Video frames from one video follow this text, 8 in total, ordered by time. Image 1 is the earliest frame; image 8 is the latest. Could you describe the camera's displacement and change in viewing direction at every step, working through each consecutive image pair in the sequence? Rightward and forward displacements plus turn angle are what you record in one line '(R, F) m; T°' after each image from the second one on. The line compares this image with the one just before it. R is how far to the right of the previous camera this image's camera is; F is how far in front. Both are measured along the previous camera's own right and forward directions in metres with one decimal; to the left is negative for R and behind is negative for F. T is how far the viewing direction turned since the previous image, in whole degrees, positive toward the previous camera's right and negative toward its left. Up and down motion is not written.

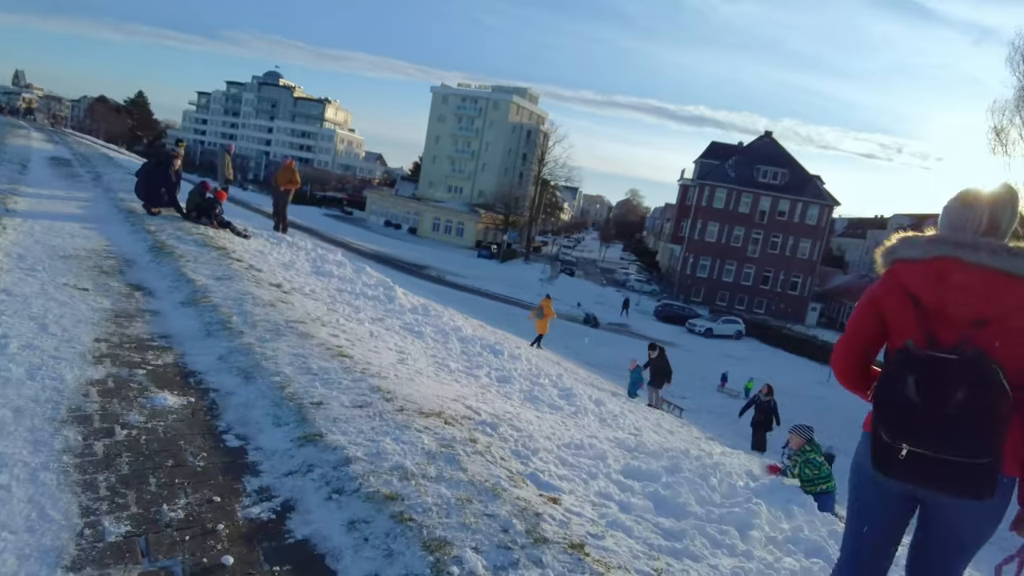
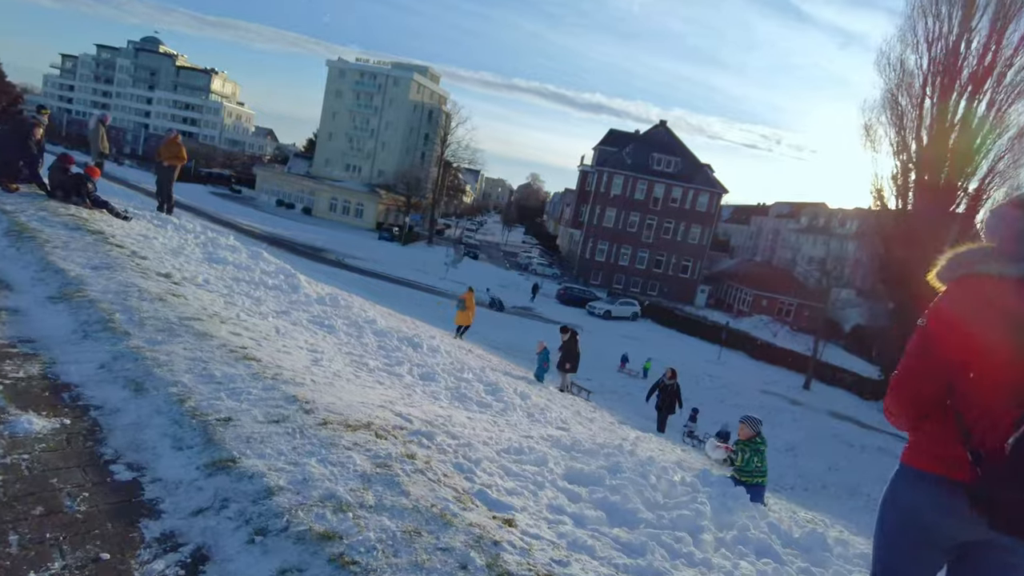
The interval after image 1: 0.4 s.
(-0.2, +0.3) m; +9°
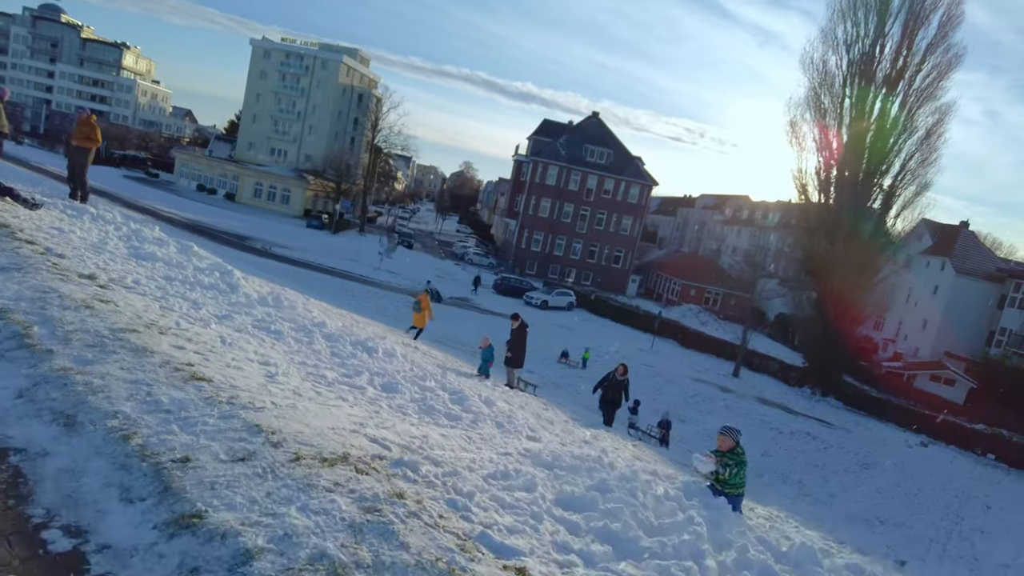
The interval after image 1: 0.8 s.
(-0.3, +0.3) m; +6°
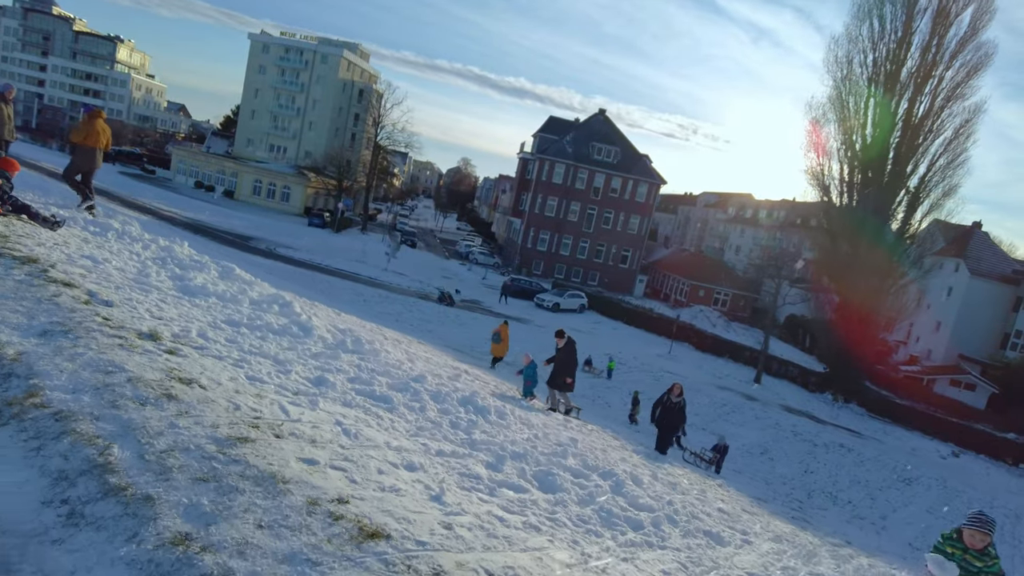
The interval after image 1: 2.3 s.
(-1.1, +1.1) m; +1°
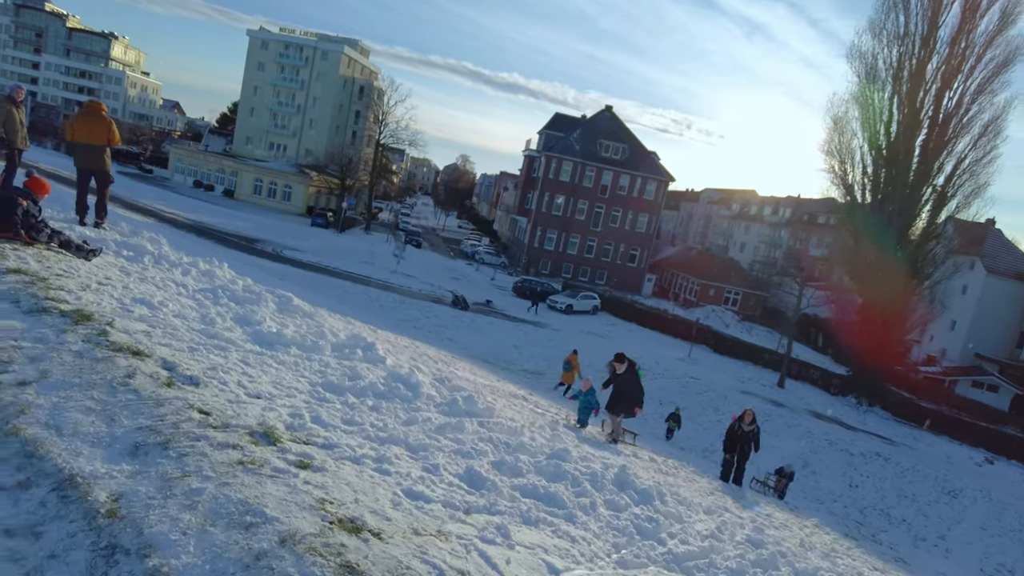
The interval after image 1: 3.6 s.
(-1.0, +1.0) m; 0°
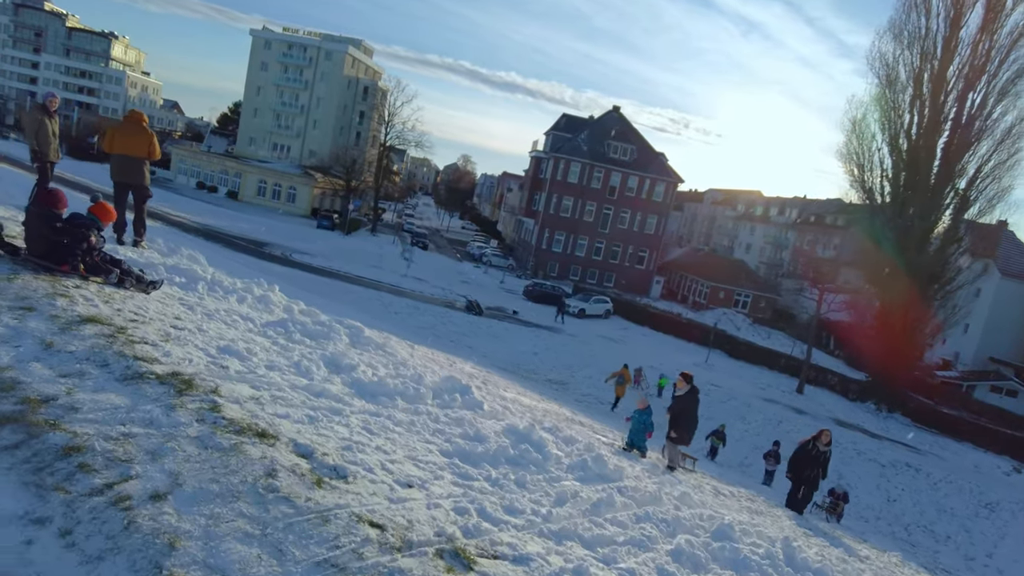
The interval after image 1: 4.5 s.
(-0.9, +0.5) m; 0°
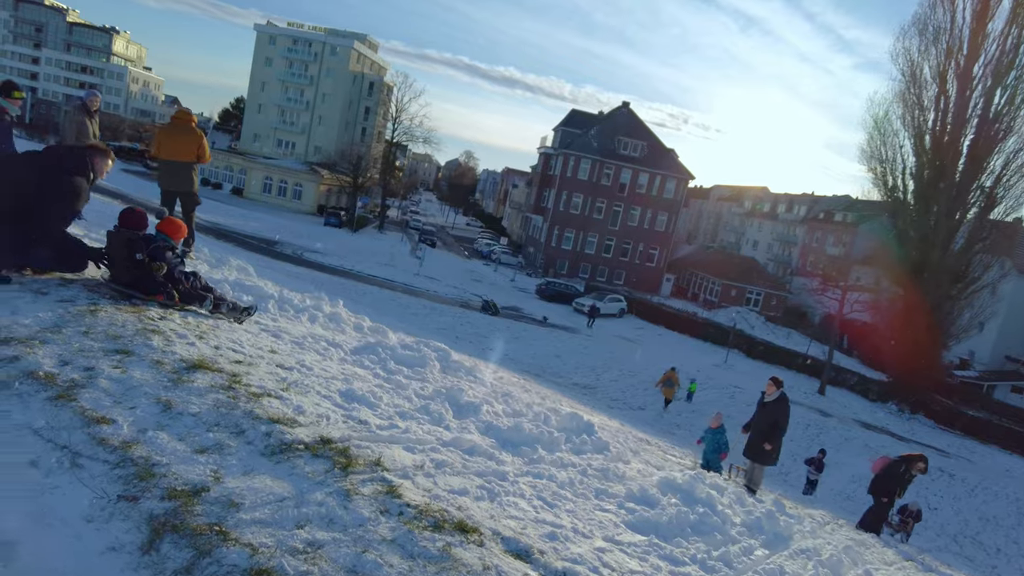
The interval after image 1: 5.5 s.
(-0.9, +0.6) m; 0°
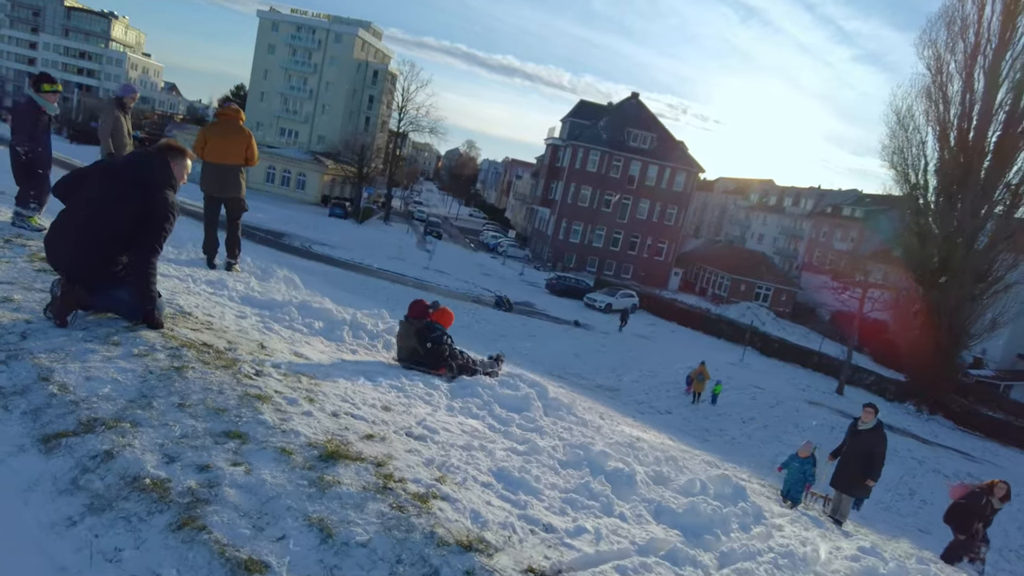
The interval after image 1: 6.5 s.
(-0.8, +0.7) m; 0°
